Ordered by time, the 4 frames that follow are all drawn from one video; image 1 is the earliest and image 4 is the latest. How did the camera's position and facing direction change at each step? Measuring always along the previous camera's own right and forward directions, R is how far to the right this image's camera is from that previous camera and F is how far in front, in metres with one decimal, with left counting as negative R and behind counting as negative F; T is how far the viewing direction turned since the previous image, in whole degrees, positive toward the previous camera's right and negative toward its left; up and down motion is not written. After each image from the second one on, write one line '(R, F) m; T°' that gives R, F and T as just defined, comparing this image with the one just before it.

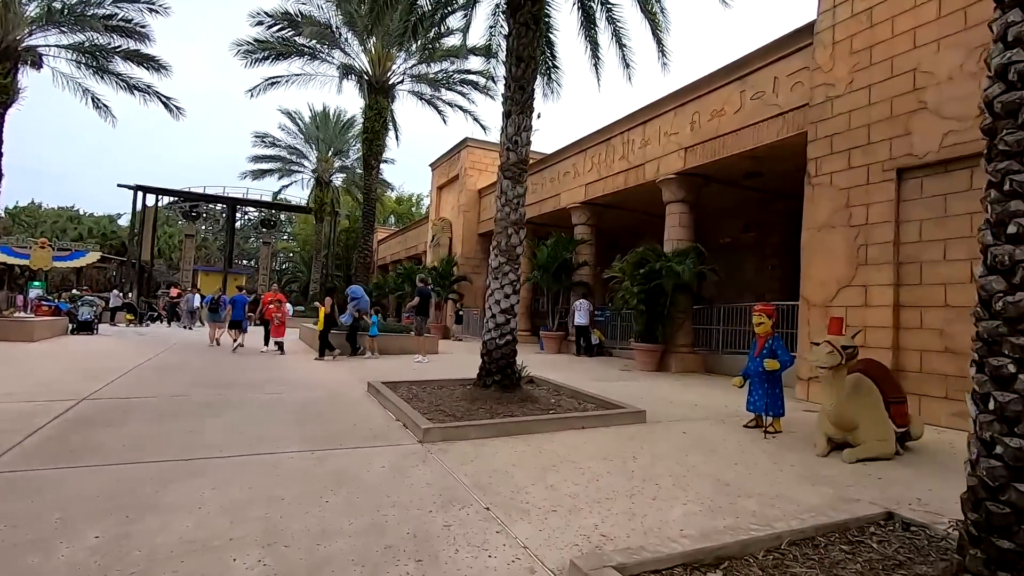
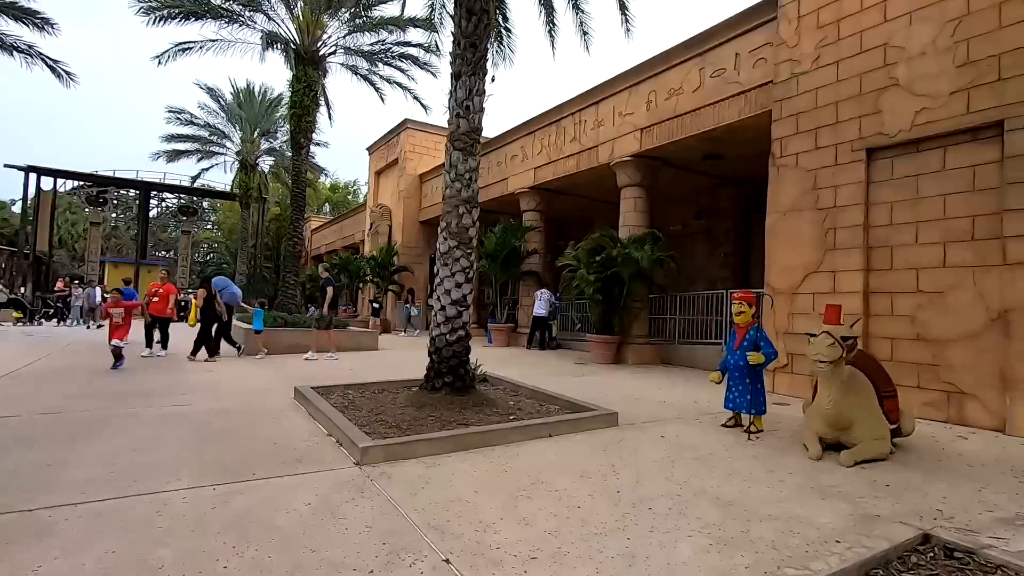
(-0.1, +0.8) m; +6°
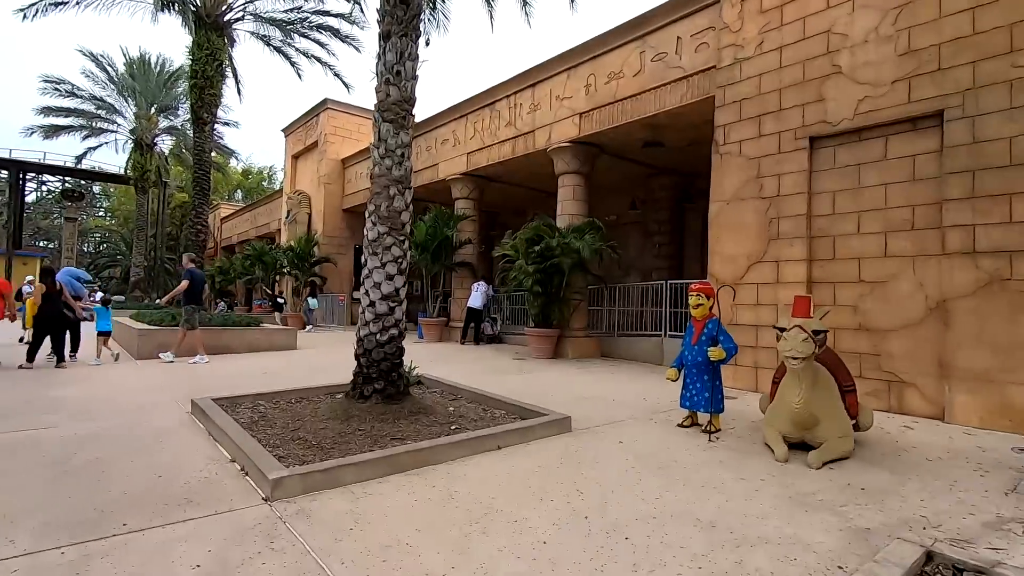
(-0.1, +0.6) m; +8°
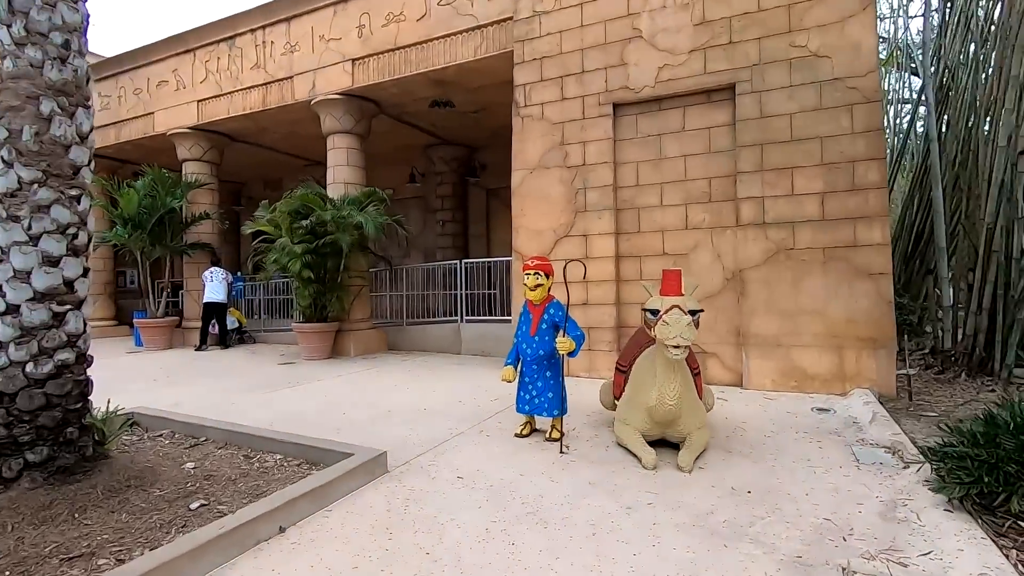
(-0.1, +1.4) m; +25°
